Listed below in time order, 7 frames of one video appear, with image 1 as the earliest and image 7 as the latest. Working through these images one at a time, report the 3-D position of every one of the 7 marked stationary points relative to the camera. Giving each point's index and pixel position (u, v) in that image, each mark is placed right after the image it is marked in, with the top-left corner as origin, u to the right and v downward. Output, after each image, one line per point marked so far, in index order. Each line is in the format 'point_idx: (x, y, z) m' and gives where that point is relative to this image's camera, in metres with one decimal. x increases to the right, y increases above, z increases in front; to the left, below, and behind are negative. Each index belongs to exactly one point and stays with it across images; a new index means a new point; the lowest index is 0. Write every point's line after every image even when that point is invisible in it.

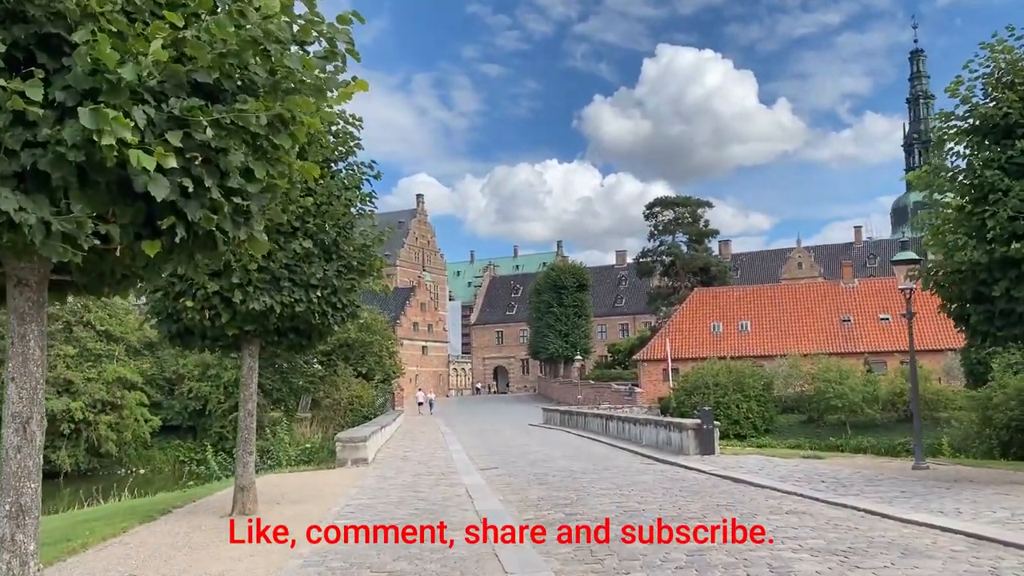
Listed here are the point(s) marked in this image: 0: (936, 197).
0: (+5.5, +1.2, +11.1) m
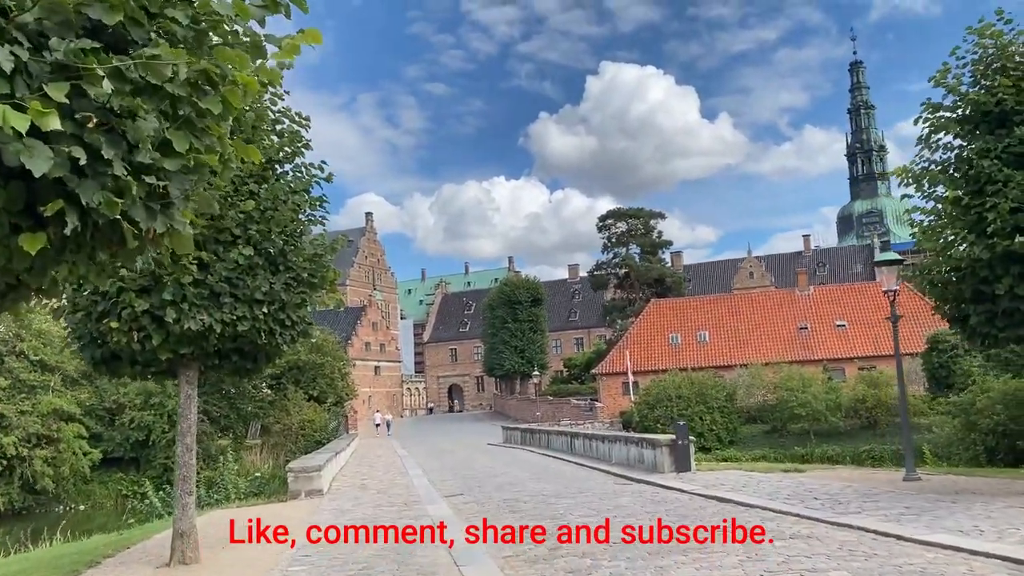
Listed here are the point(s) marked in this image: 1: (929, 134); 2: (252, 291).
0: (+5.1, +1.2, +10.5) m
1: (+5.2, +1.9, +10.6) m
2: (-2.5, 0.0, +8.3) m
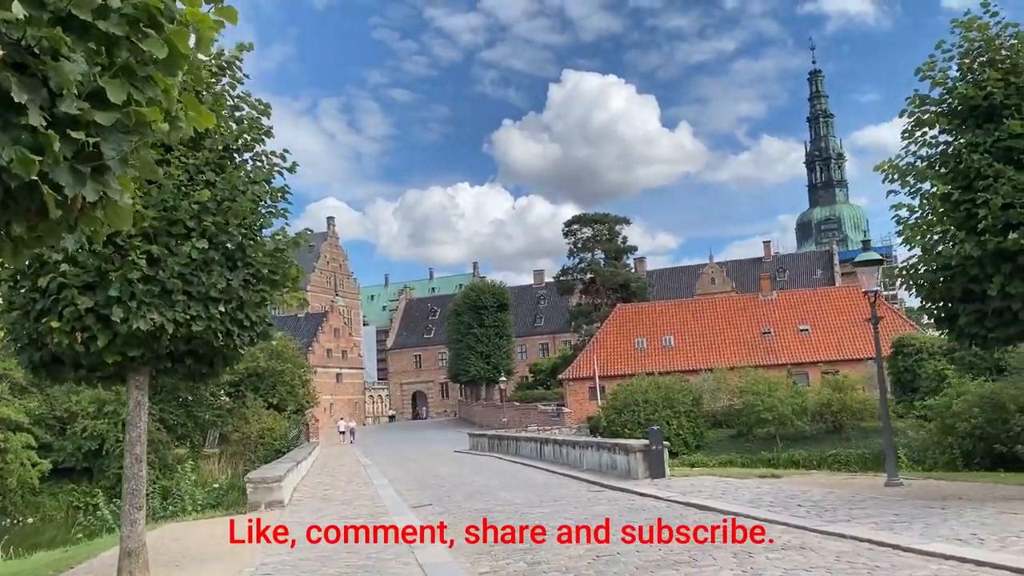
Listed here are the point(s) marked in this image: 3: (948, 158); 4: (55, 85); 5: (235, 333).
0: (+4.8, +1.2, +10.2) m
1: (+4.9, +1.9, +10.3) m
2: (-2.7, 0.0, +7.7) m
3: (+5.0, +1.5, +9.8) m
4: (-1.4, +0.6, +2.6) m
5: (-2.6, -0.4, +8.1) m
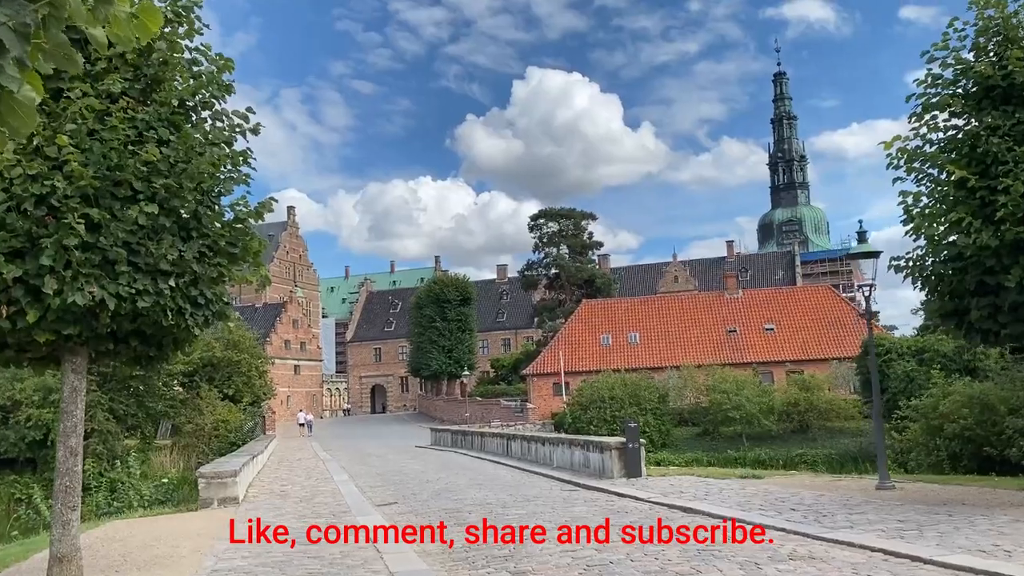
0: (+4.6, +1.3, +9.6) m
1: (+4.7, +2.0, +9.7) m
2: (-2.8, +0.2, +6.7) m
3: (+4.8, +1.6, +9.2) m
4: (-1.2, +0.8, +1.8) m
5: (-2.7, -0.2, +7.2) m
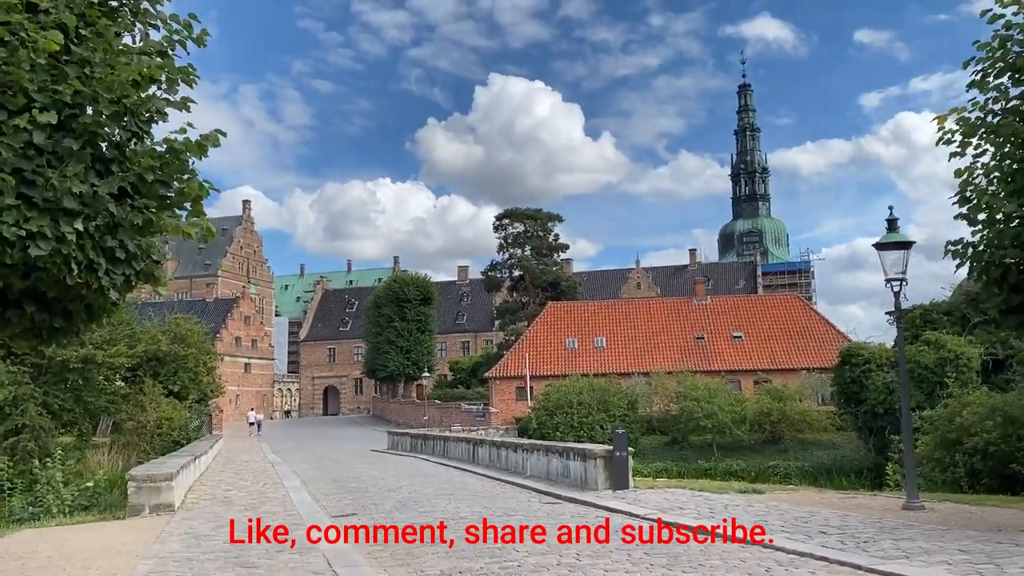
0: (+4.6, +1.4, +8.3) m
1: (+4.7, +2.1, +8.4) m
2: (-2.7, +0.5, +5.1) m
3: (+4.9, +1.7, +7.9) m
4: (-0.8, +1.1, +0.2) m
5: (-2.6, +0.1, +5.5) m
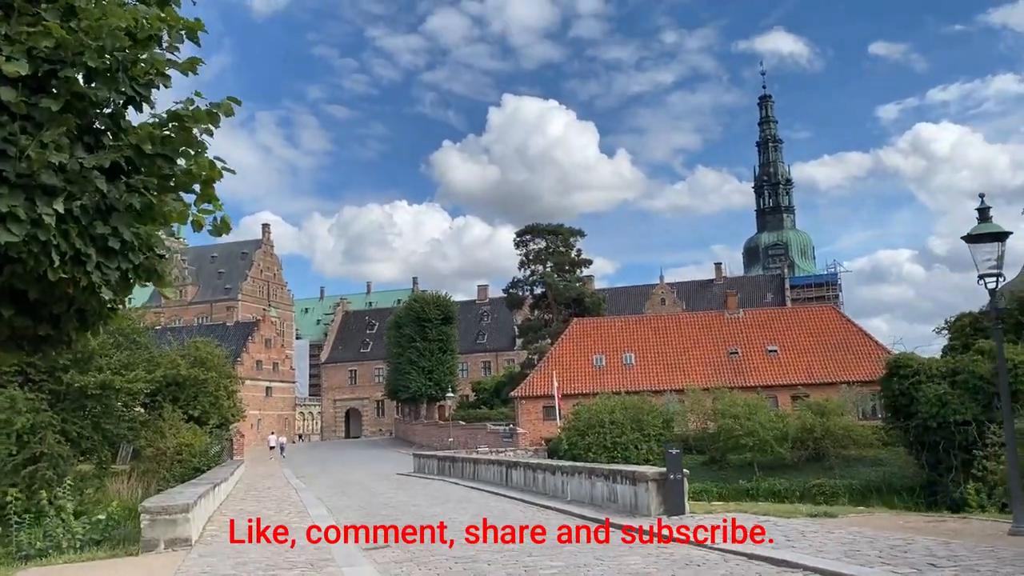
0: (+5.1, +1.5, +7.1) m
1: (+5.2, +2.2, +7.3) m
2: (-2.2, +0.6, +4.0) m
3: (+5.3, +1.8, +6.7) m
4: (-0.5, +1.3, -0.9) m
5: (-2.2, +0.1, +4.4) m
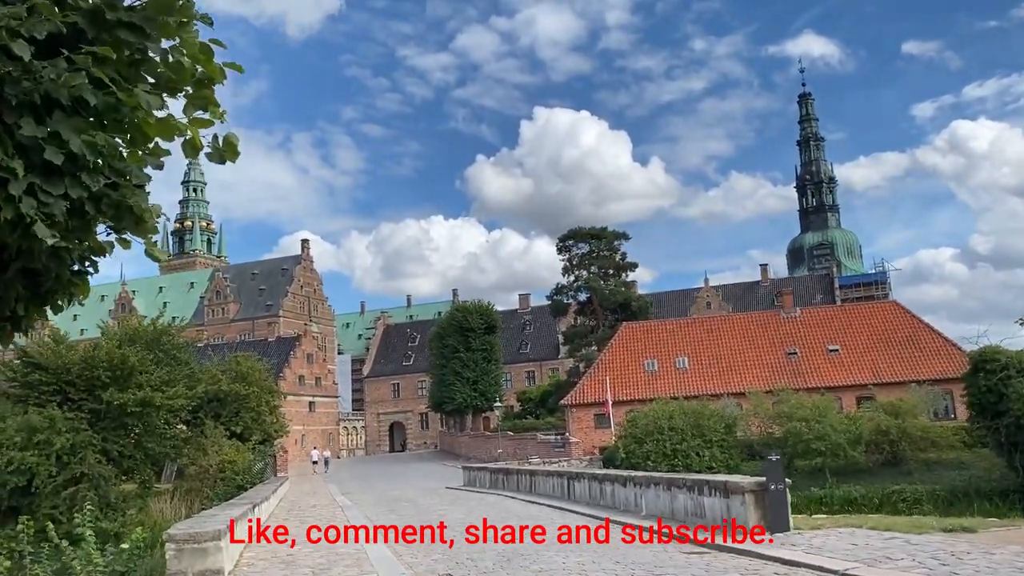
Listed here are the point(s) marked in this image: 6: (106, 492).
0: (+5.6, +1.9, +5.3) m
1: (+5.7, +2.6, +5.5) m
2: (-1.8, +0.8, +2.5) m
3: (+5.9, +2.2, +4.9) m
4: (-0.3, +1.6, -2.4) m
5: (-1.7, +0.4, +2.9) m
6: (-9.6, -4.6, +19.1) m
